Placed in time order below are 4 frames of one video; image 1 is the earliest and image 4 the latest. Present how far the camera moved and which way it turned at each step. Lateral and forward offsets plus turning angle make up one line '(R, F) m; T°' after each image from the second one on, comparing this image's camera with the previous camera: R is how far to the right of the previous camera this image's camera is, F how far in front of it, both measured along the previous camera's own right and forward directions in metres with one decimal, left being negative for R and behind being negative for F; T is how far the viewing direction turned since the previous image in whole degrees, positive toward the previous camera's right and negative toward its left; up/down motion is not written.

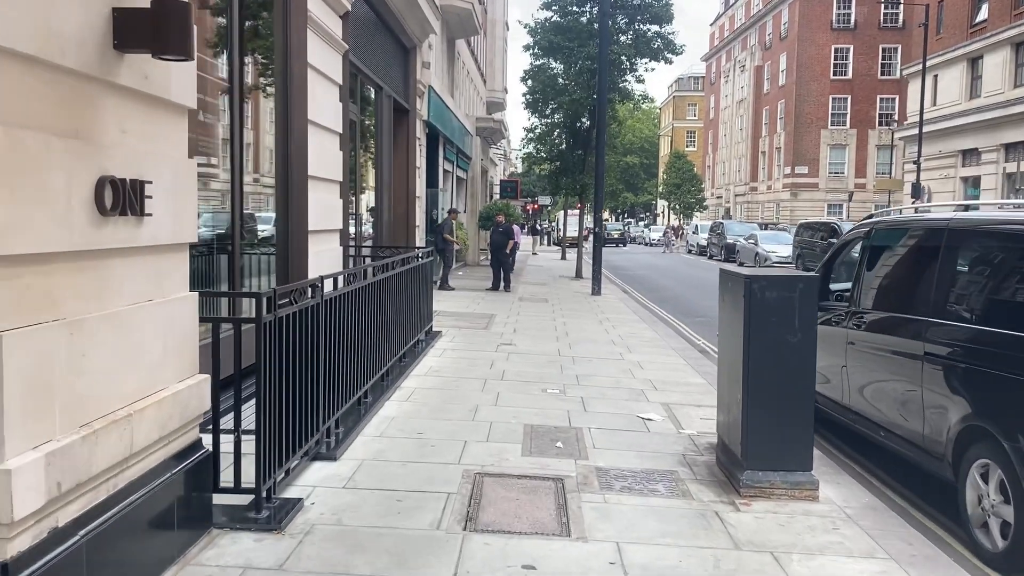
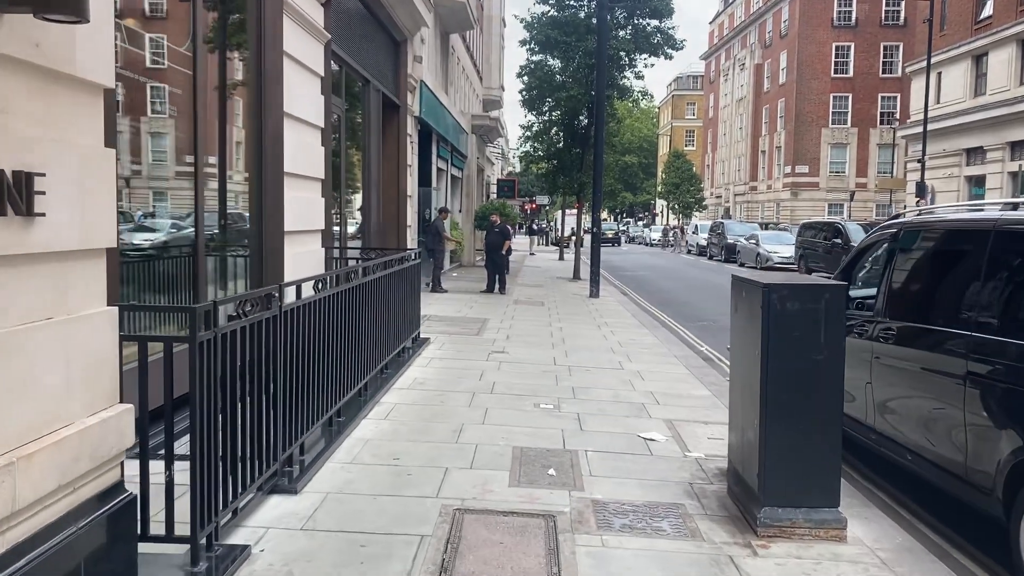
(+0.1, +0.6) m; 0°
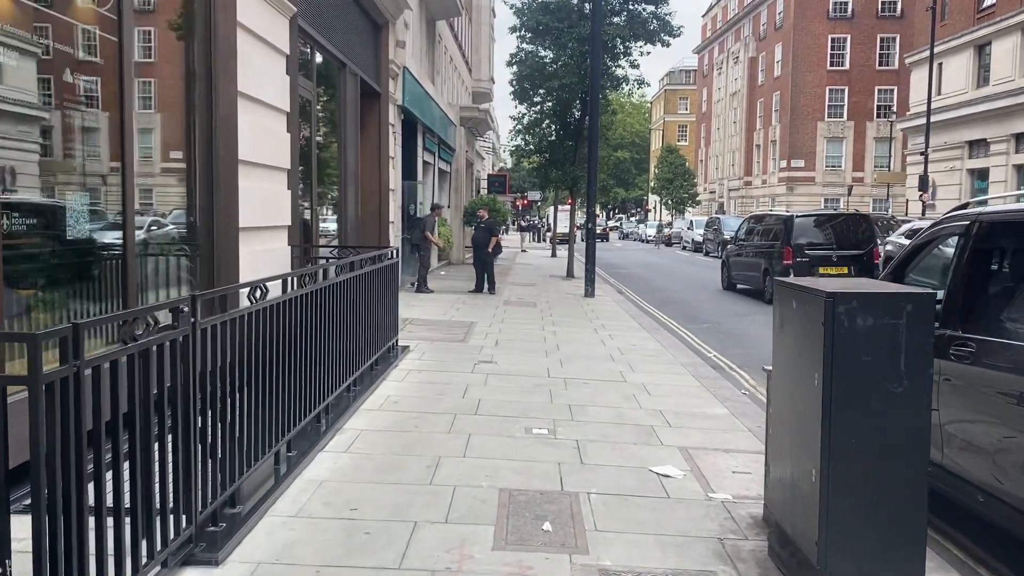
(0.0, +1.0) m; +1°
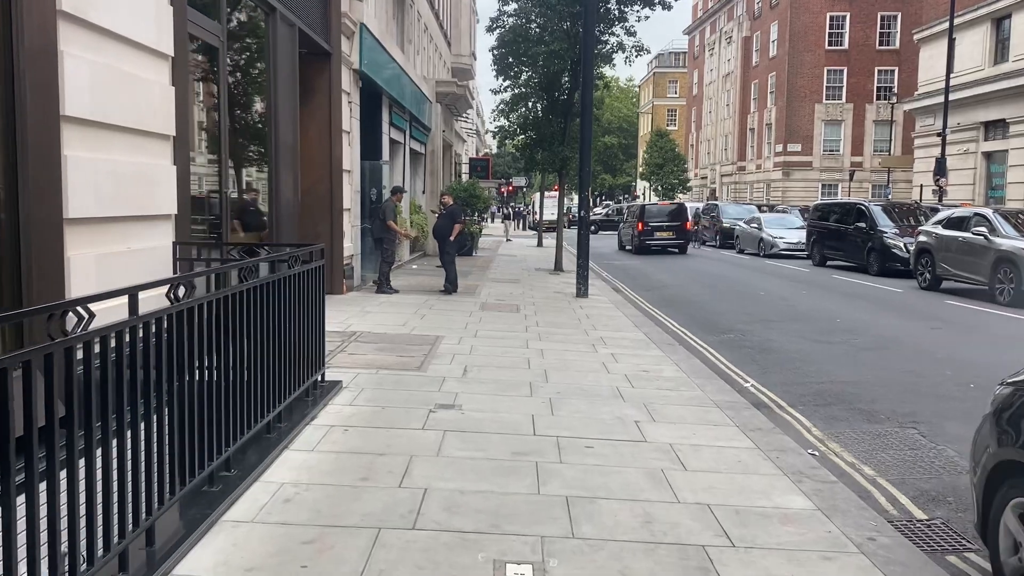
(+0.1, +2.3) m; +1°
